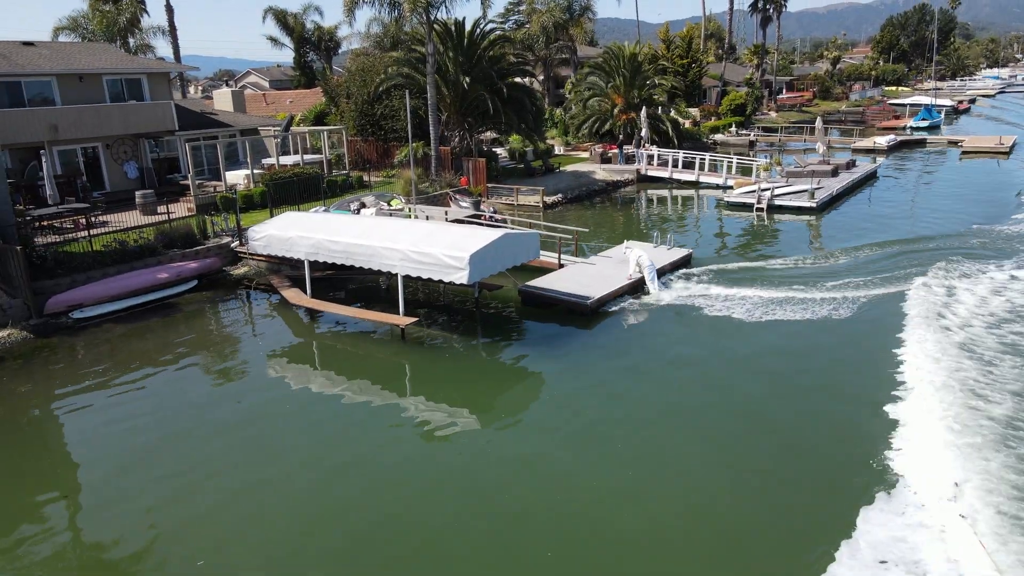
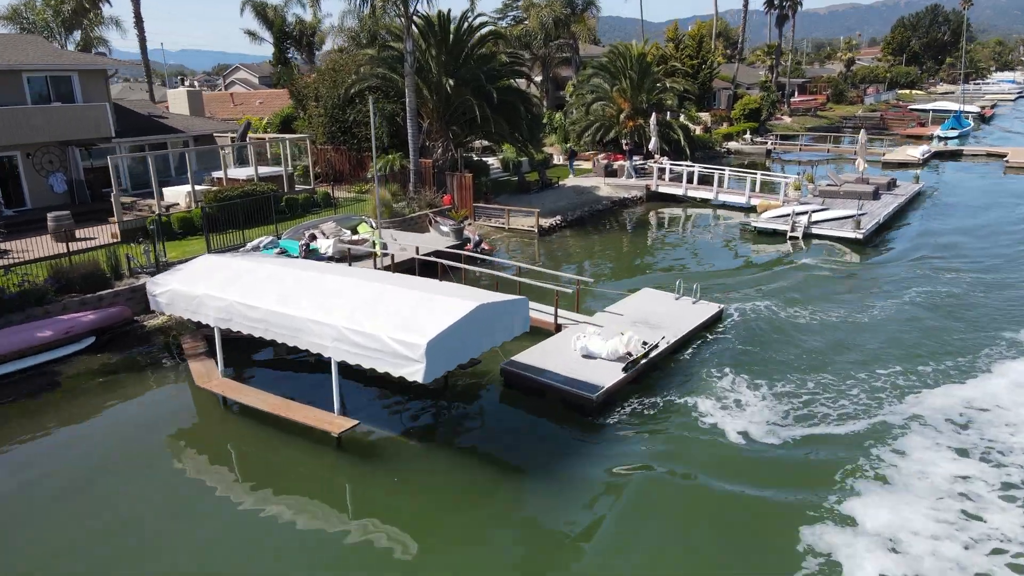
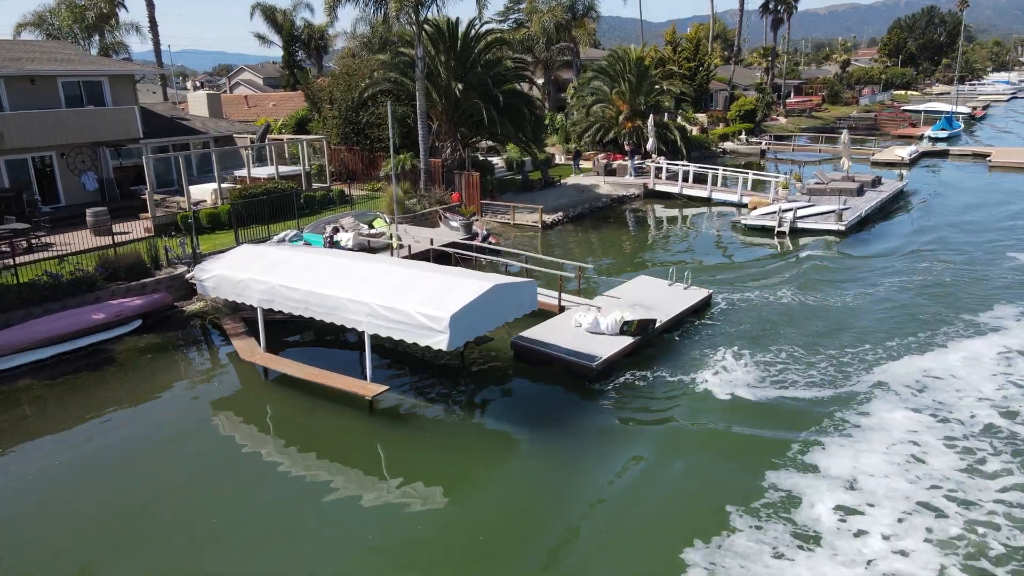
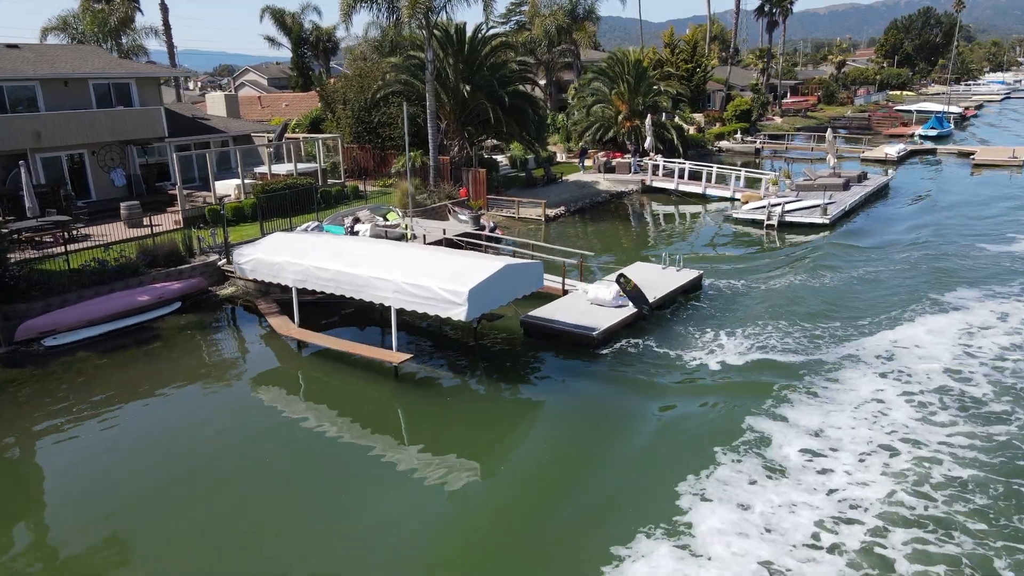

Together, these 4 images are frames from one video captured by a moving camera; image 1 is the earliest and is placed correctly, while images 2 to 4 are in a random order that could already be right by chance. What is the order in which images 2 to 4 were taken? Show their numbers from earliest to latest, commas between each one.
4, 3, 2
